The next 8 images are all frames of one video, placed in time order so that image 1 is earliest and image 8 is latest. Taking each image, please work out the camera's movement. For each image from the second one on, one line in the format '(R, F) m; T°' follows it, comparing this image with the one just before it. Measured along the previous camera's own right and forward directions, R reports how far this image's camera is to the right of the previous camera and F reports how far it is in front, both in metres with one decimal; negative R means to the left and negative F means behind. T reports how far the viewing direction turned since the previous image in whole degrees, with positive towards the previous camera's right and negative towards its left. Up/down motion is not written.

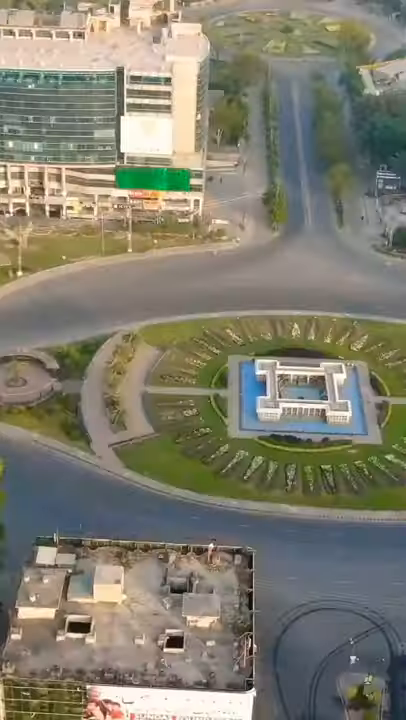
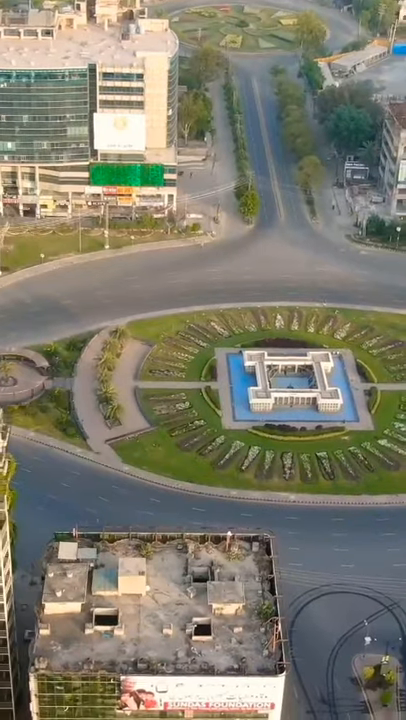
(-5.1, -0.7) m; +3°
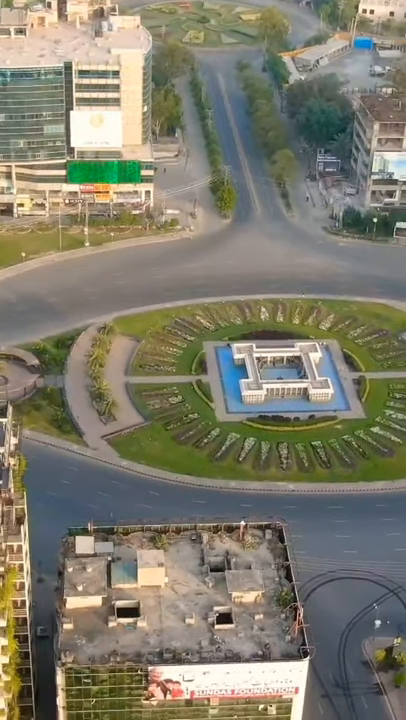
(-4.3, -0.7) m; +3°
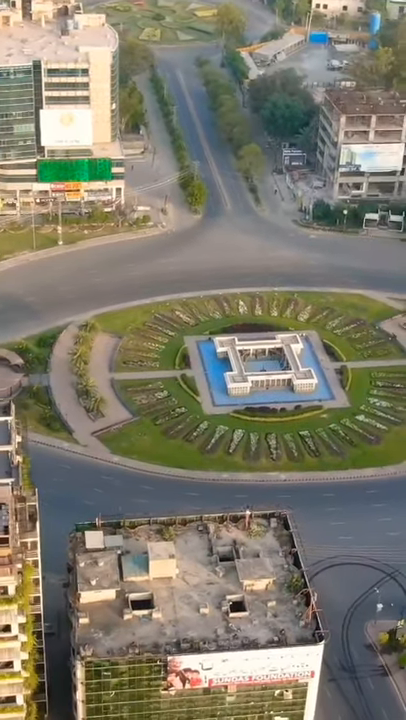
(-4.1, -0.7) m; +3°
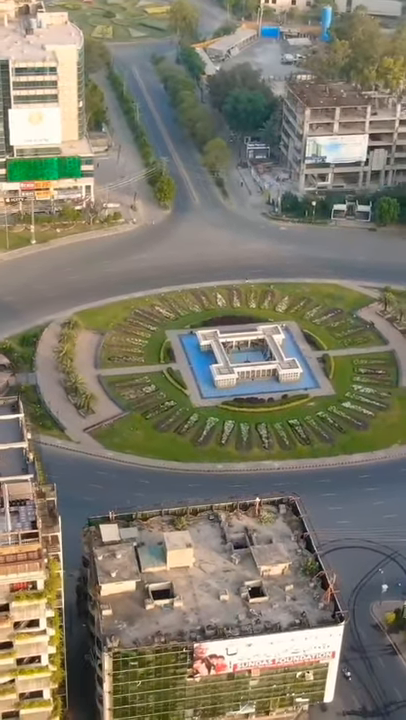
(-5.0, -0.9) m; +3°
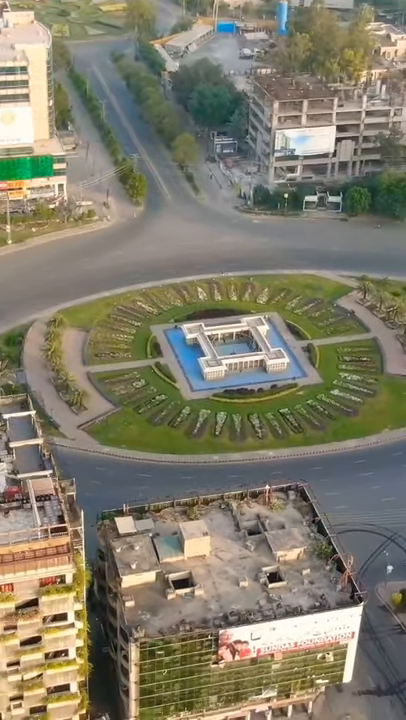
(-4.7, -0.8) m; +3°
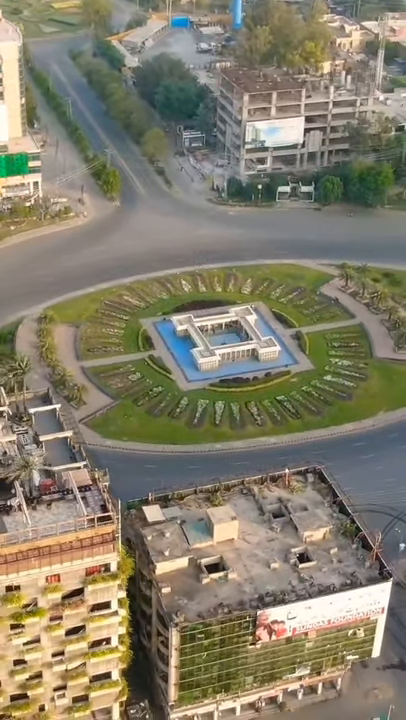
(-6.3, -1.0) m; +3°
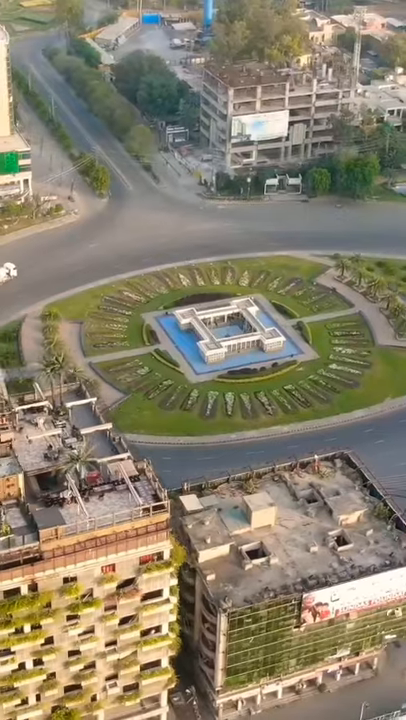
(-6.0, -0.9) m; +3°
